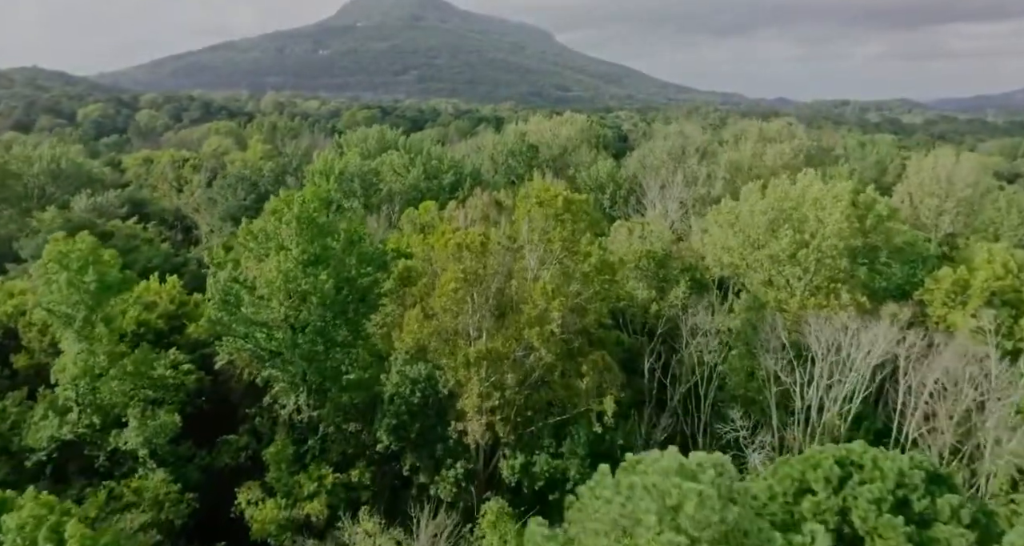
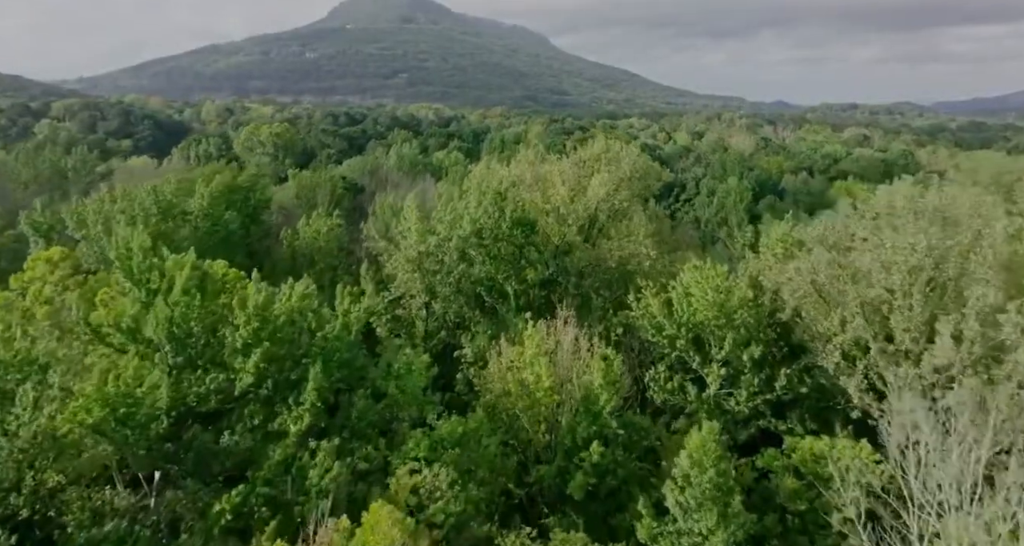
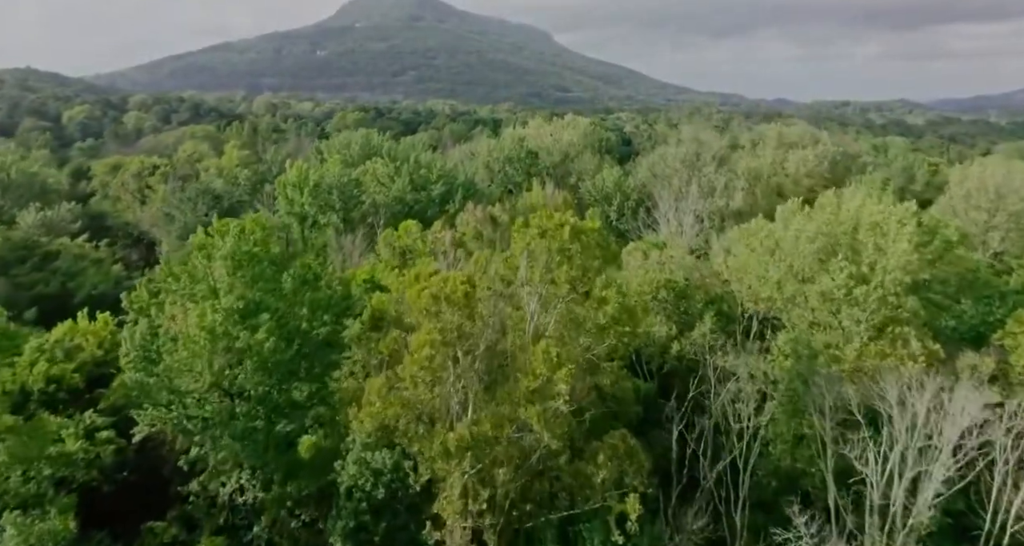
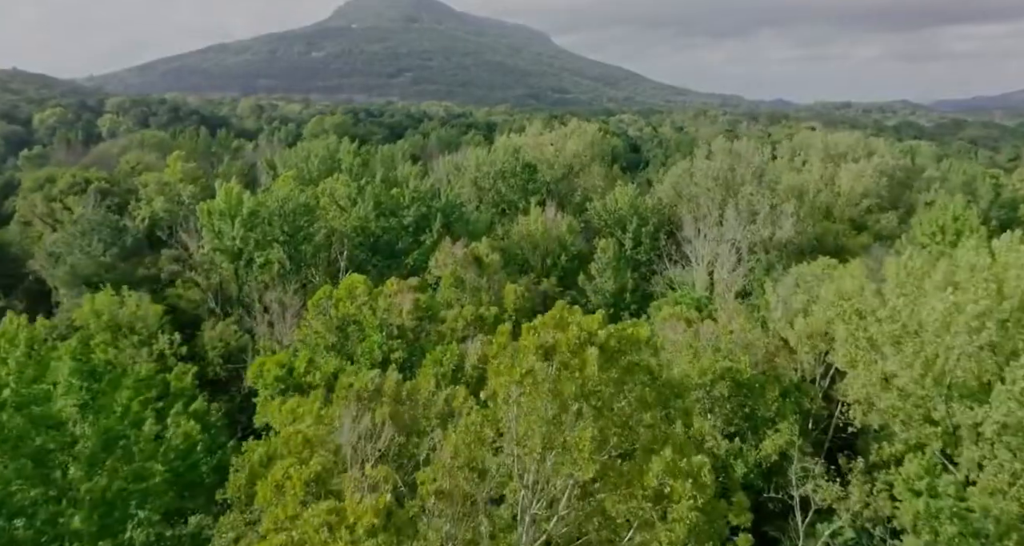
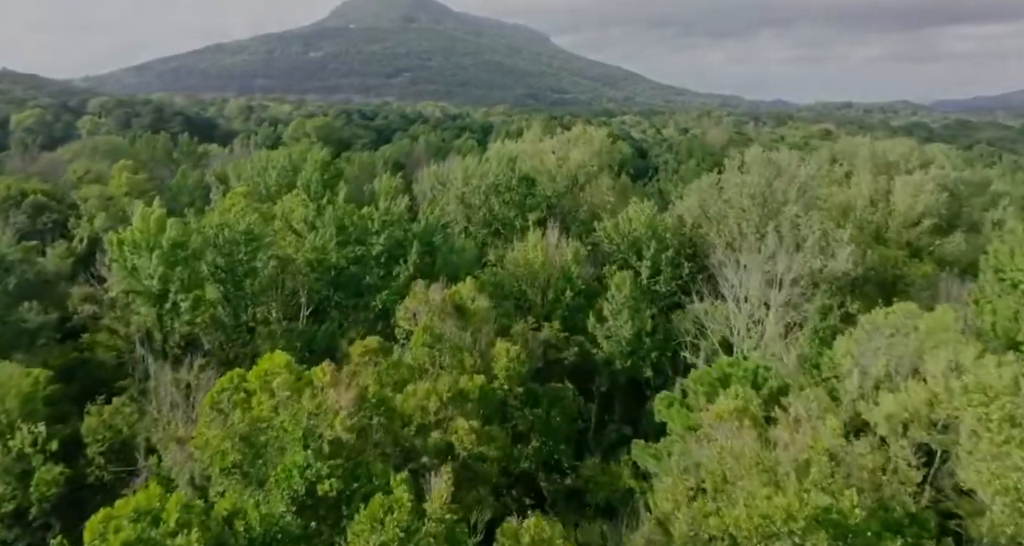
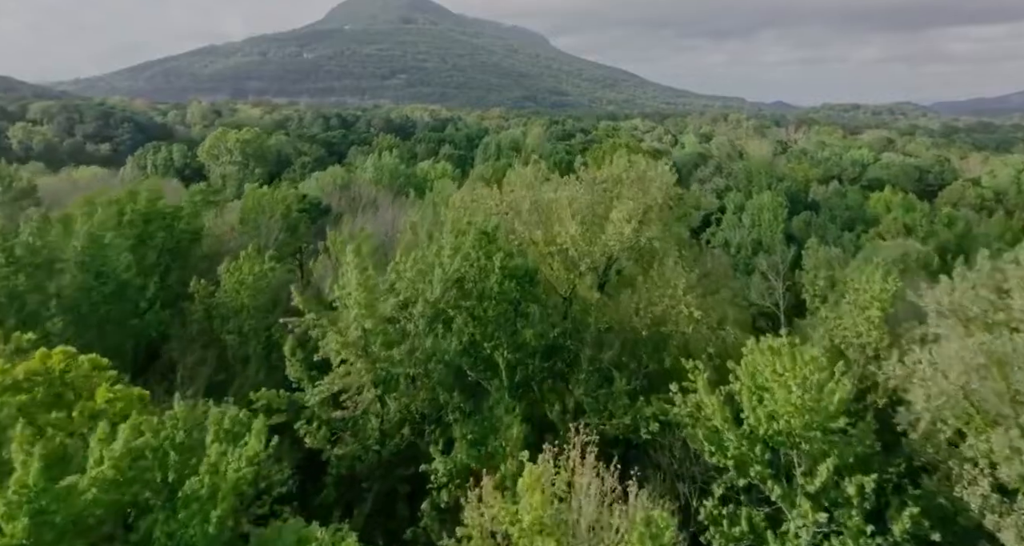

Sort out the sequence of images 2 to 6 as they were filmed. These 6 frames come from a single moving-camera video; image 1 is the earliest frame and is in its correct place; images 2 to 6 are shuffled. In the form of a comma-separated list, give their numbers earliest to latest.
3, 4, 5, 2, 6
